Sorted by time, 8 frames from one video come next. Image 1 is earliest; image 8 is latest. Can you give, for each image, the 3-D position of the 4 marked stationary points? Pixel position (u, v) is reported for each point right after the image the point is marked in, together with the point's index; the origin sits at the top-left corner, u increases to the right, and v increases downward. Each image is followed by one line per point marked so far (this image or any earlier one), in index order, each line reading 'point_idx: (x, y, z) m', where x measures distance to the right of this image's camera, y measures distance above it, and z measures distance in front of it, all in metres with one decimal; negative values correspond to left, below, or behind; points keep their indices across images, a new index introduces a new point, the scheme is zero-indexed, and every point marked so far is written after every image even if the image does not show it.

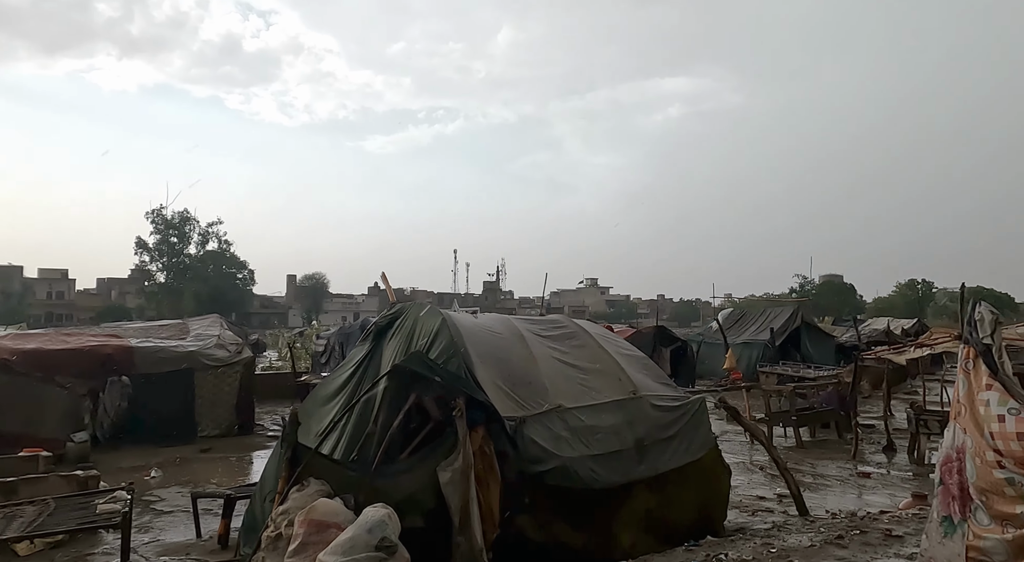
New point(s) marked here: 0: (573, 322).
0: (+0.7, -0.4, +7.6) m
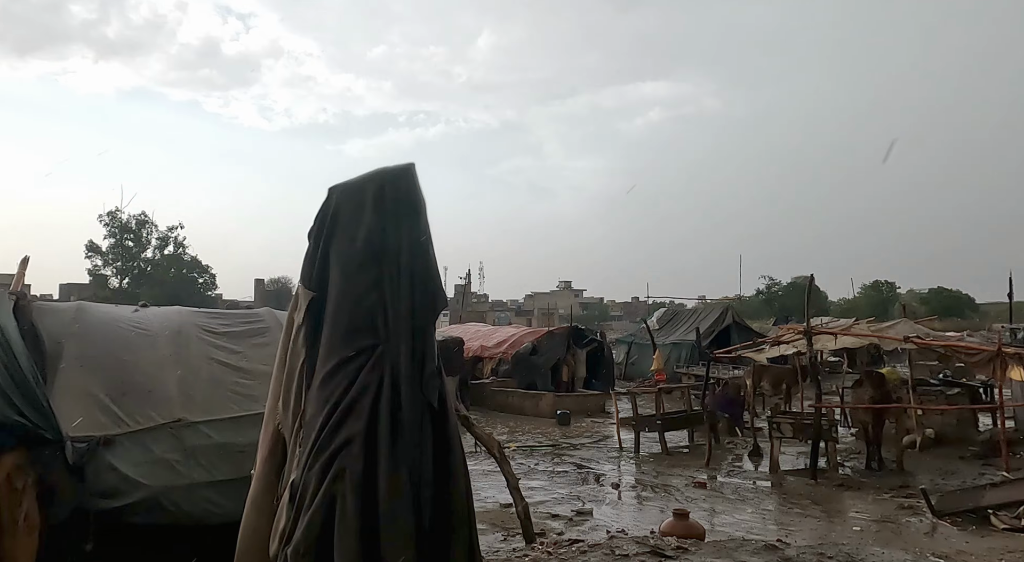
0: (-2.1, -0.3, +6.4) m
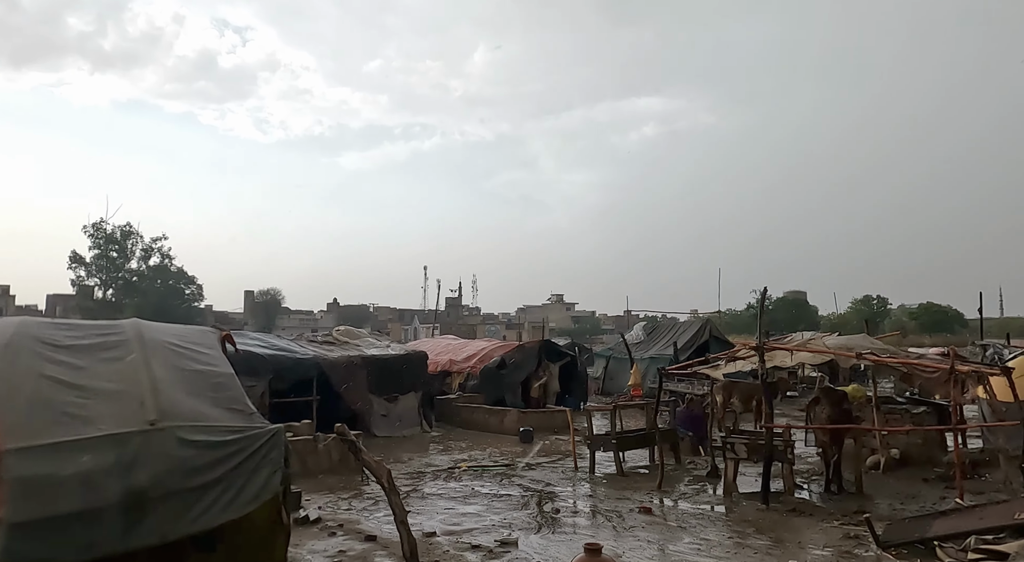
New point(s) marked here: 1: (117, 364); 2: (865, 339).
0: (-3.0, -0.4, +5.8) m
1: (-2.9, -0.6, +5.4) m
2: (+6.0, -1.0, +12.5) m
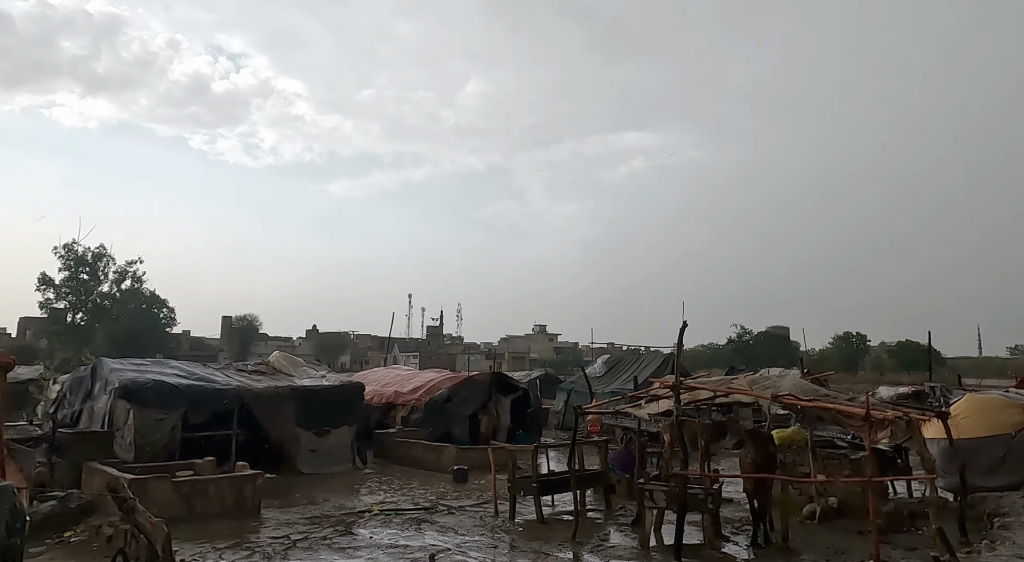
0: (-4.3, -0.5, +4.8) m
1: (-4.2, -0.8, +4.4) m
2: (+4.5, -1.6, +11.7) m
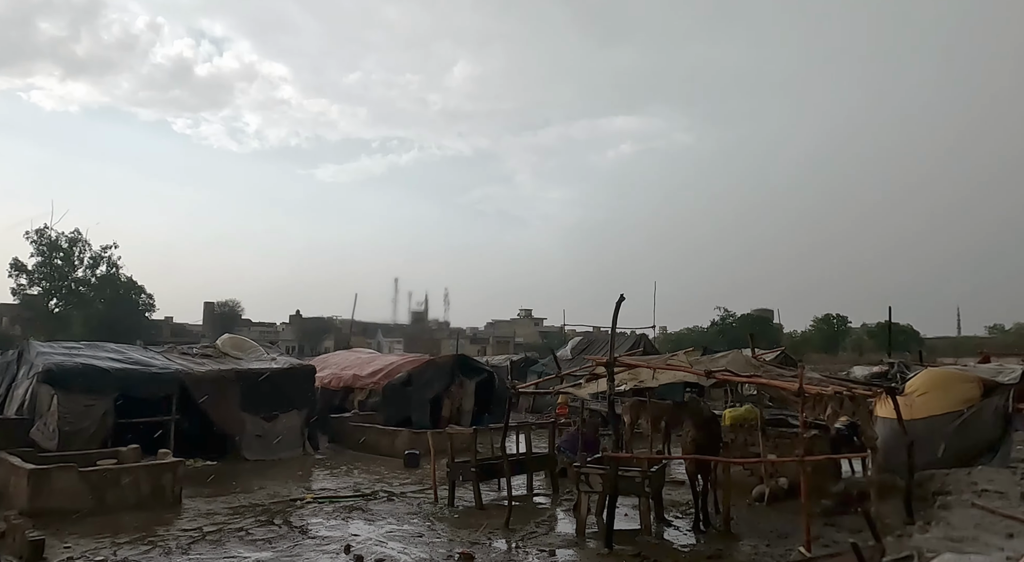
0: (-5.3, -0.3, +4.0) m
1: (-5.2, -0.6, +3.6) m
2: (+3.4, -1.1, +11.1) m
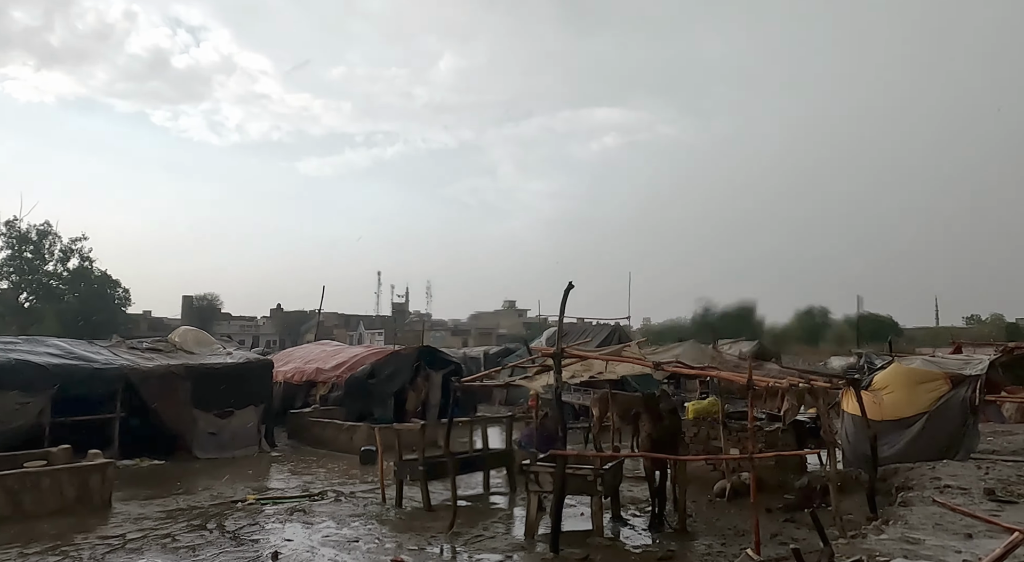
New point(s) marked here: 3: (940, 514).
0: (-5.9, -0.3, +3.3) m
1: (-5.8, -0.5, +2.9) m
2: (+2.7, -0.9, +10.6) m
3: (+4.5, -2.4, +7.6) m
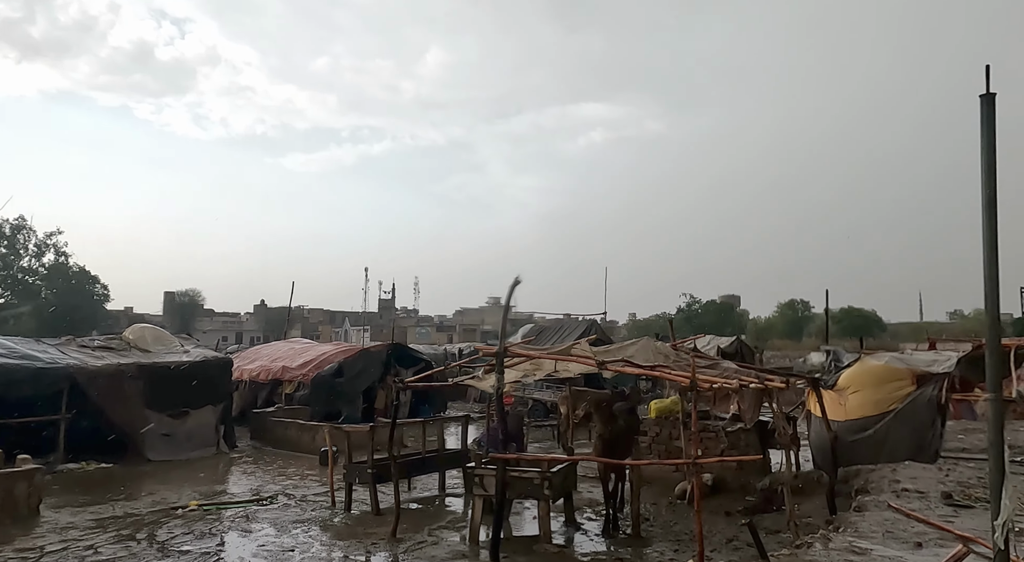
0: (-6.5, -0.2, +2.7) m
1: (-6.3, -0.5, +2.3) m
2: (+1.9, -0.9, +10.2) m
3: (+3.8, -2.4, +7.2) m
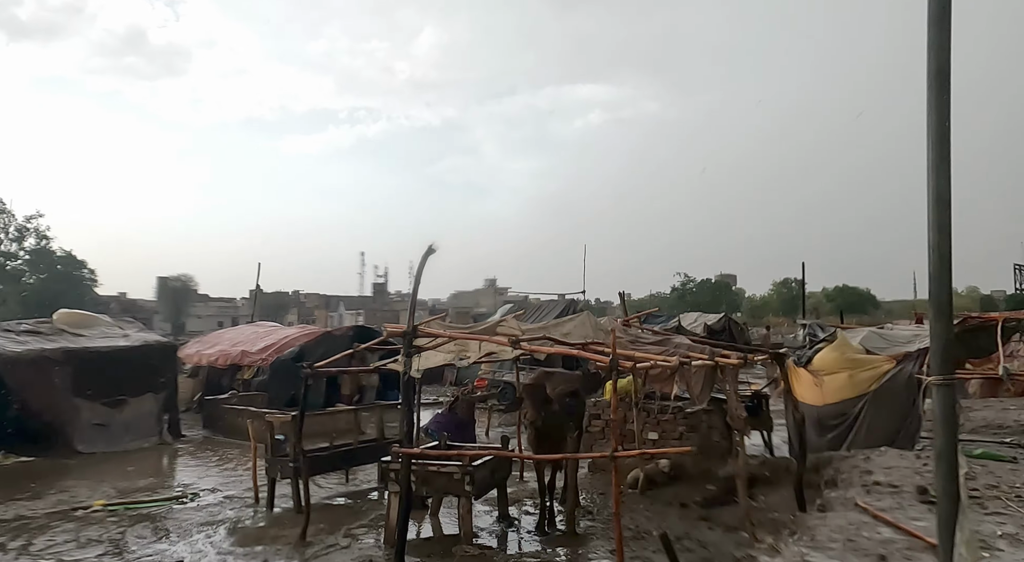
0: (-7.3, -0.1, +1.4) m
1: (-7.2, -0.4, +1.1) m
2: (+1.0, -0.5, +9.0) m
3: (+2.9, -2.0, +6.1) m
